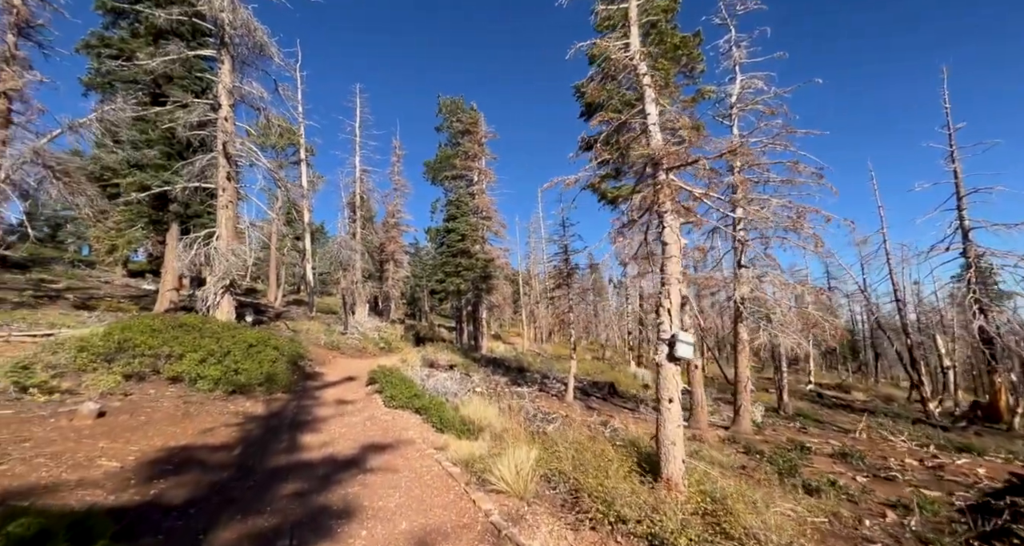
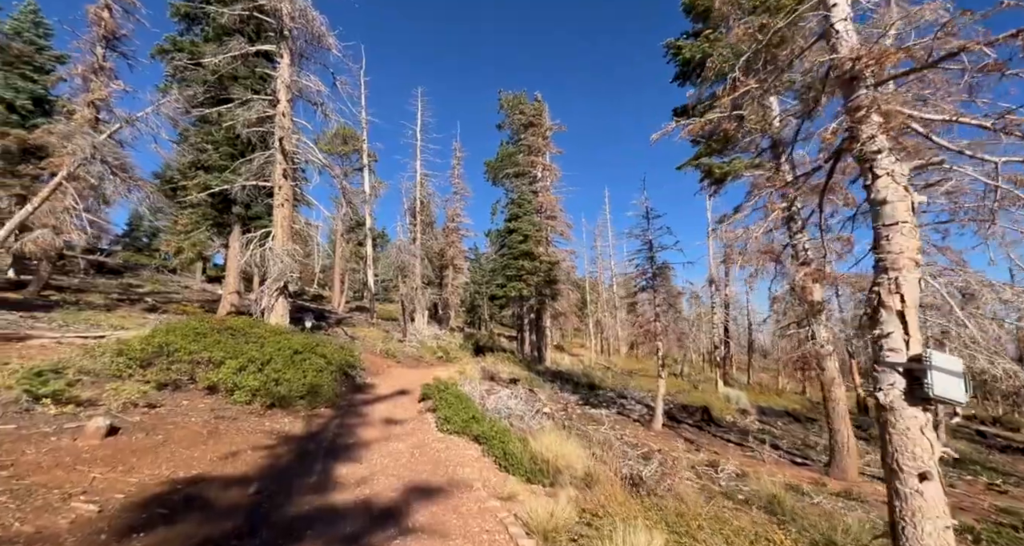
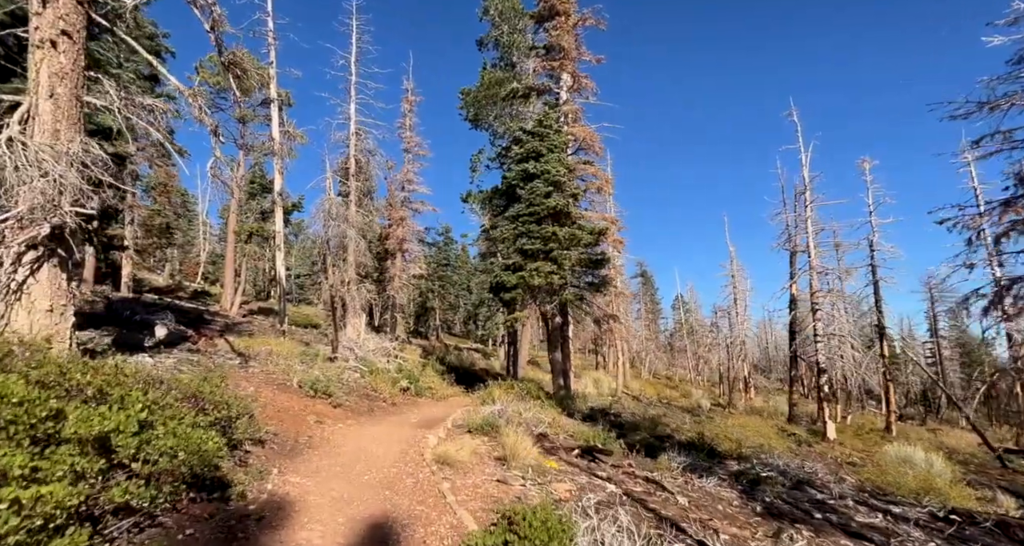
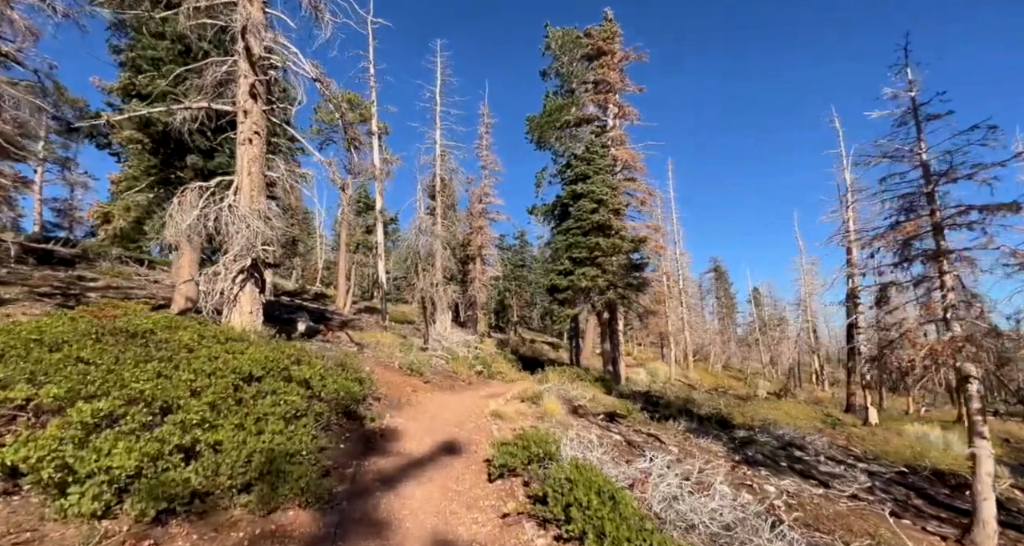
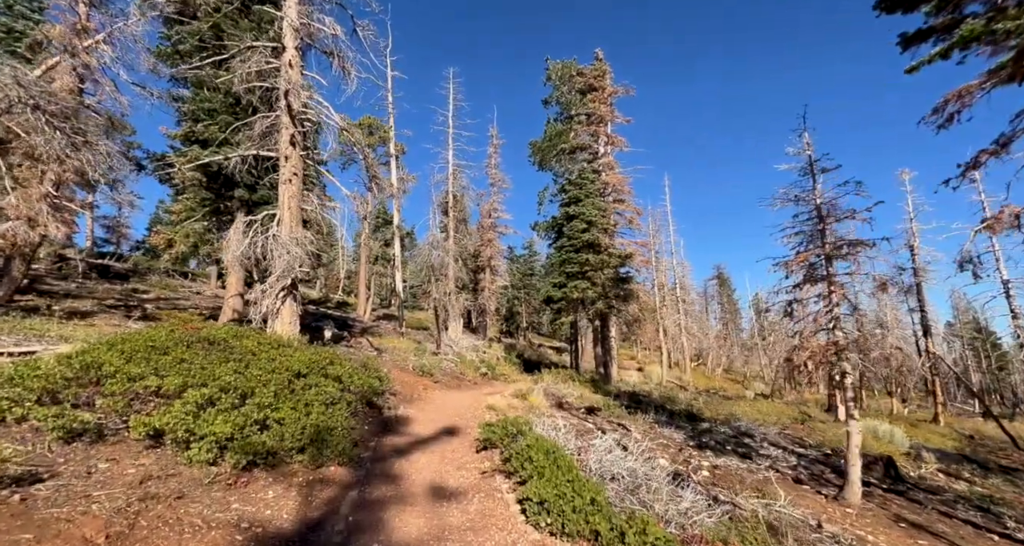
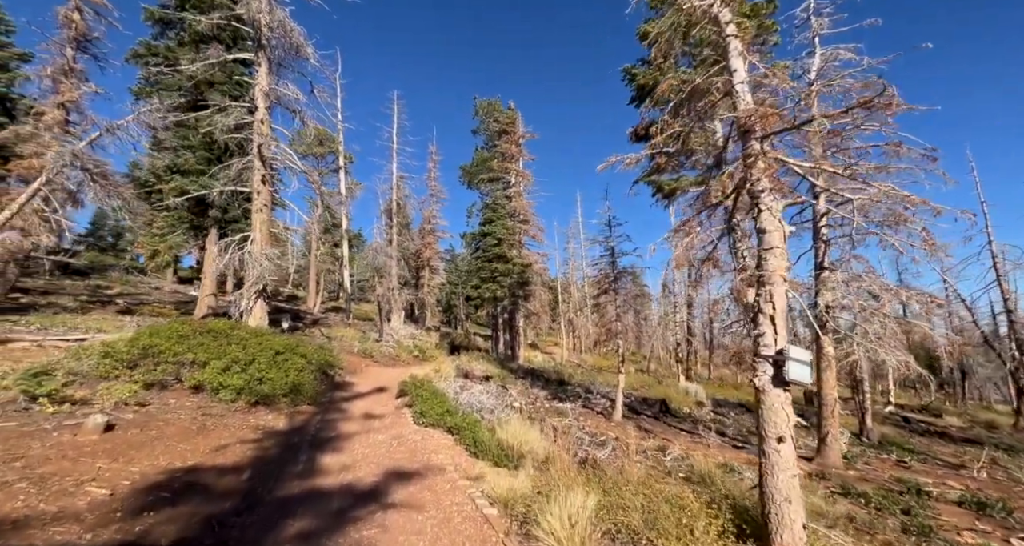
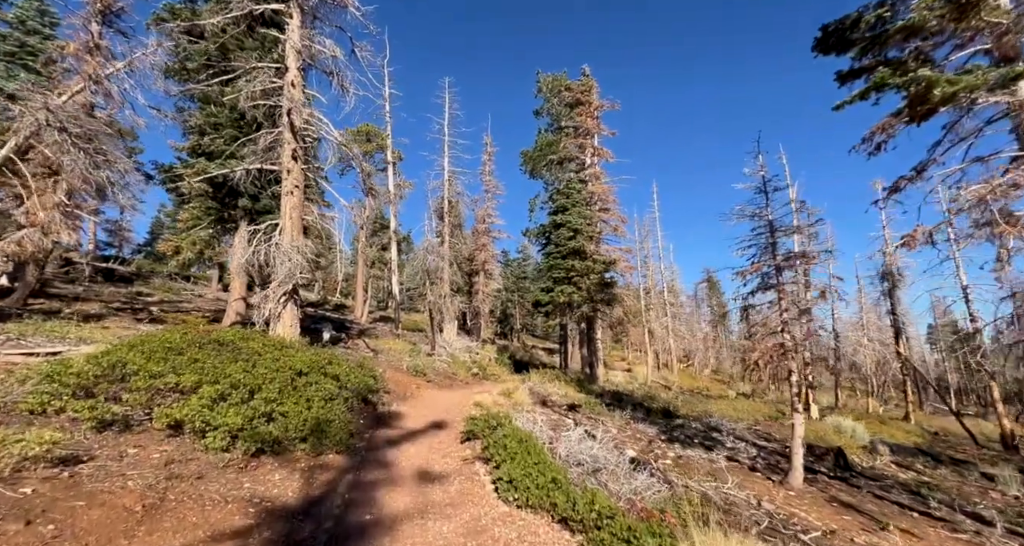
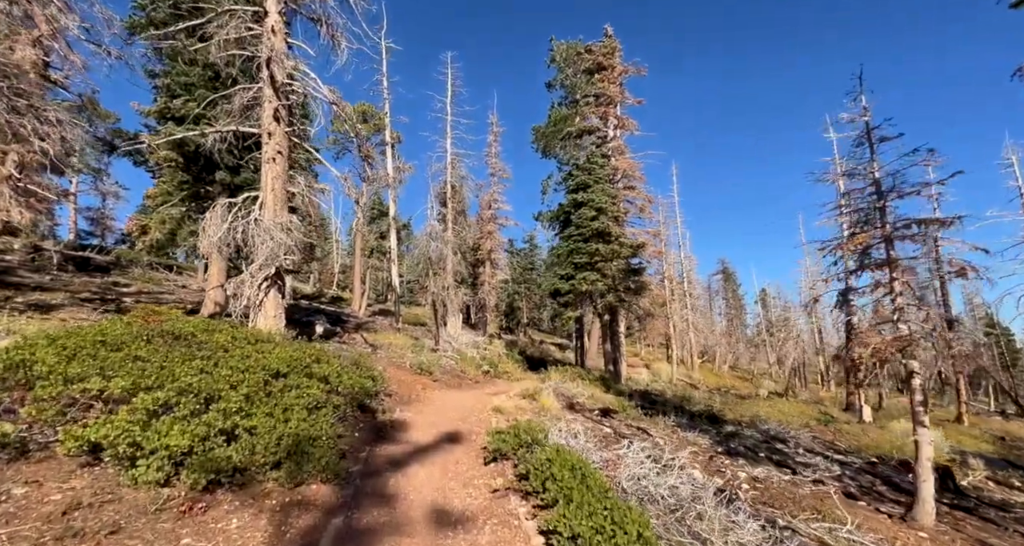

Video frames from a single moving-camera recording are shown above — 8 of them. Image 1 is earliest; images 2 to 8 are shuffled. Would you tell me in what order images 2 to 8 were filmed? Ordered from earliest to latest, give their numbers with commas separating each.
6, 2, 7, 5, 8, 4, 3
